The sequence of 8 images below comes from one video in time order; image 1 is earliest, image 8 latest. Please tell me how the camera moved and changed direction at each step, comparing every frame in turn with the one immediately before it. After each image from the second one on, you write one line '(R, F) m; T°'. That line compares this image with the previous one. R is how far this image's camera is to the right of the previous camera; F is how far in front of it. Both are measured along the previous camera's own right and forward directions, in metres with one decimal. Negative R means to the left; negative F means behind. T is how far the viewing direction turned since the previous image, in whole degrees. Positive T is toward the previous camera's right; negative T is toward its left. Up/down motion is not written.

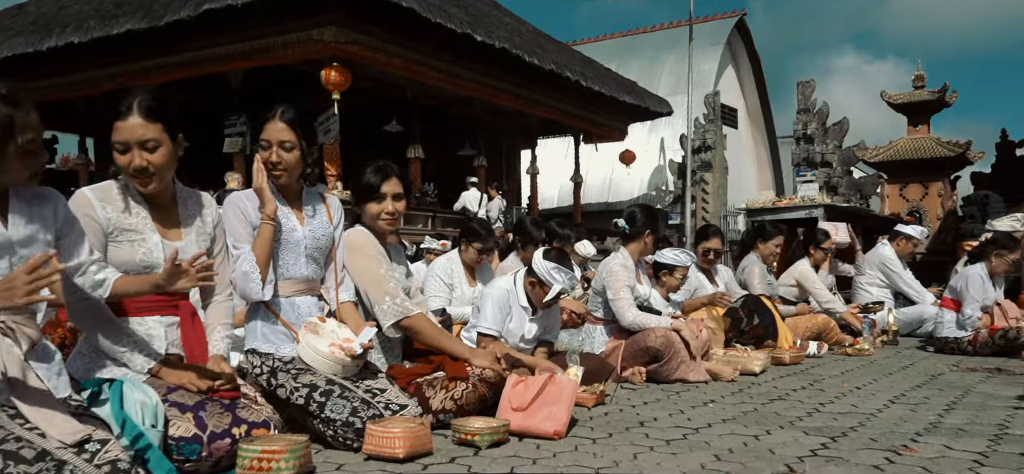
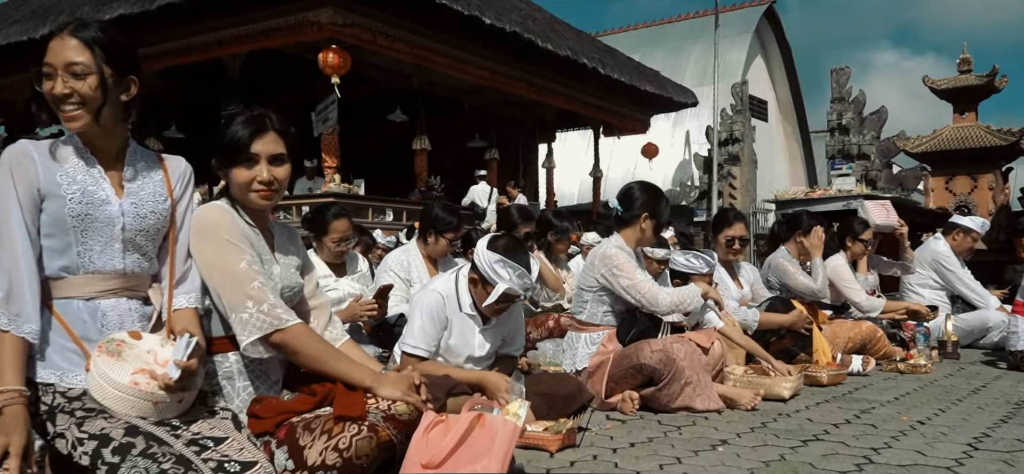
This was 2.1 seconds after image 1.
(+0.4, +1.2) m; -2°
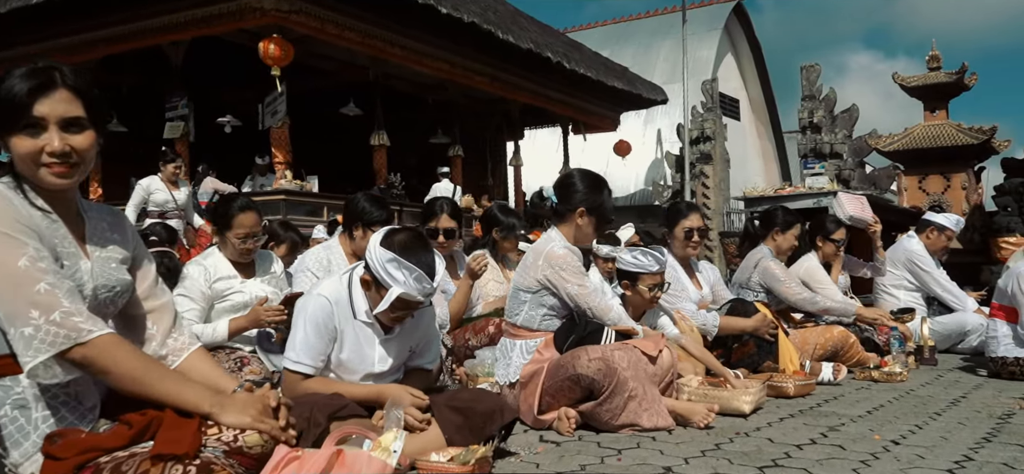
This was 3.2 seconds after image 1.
(+0.3, +0.6) m; +2°
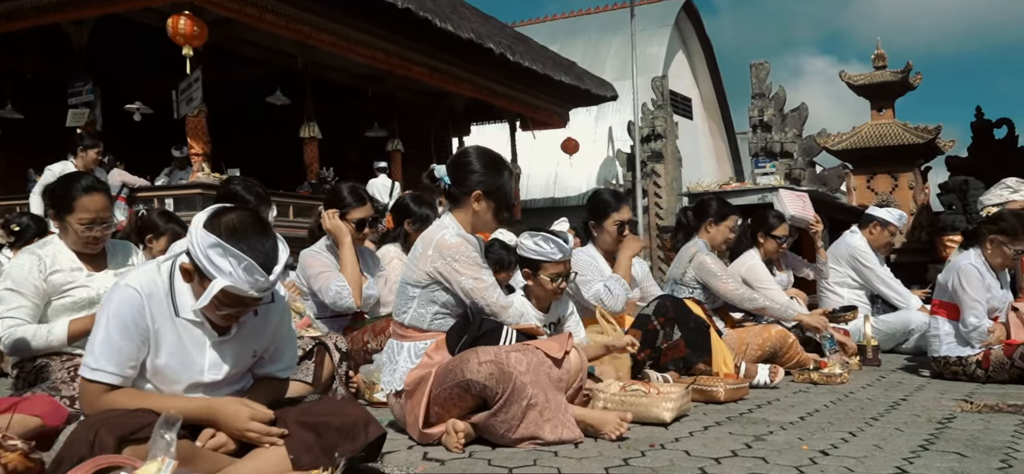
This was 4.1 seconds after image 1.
(+0.3, +0.5) m; +3°
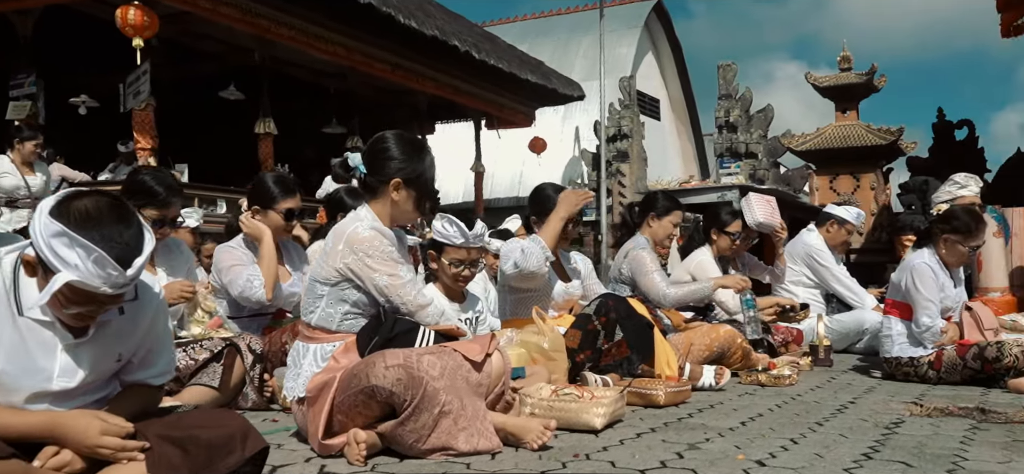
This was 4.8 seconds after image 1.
(+0.2, +0.3) m; +2°
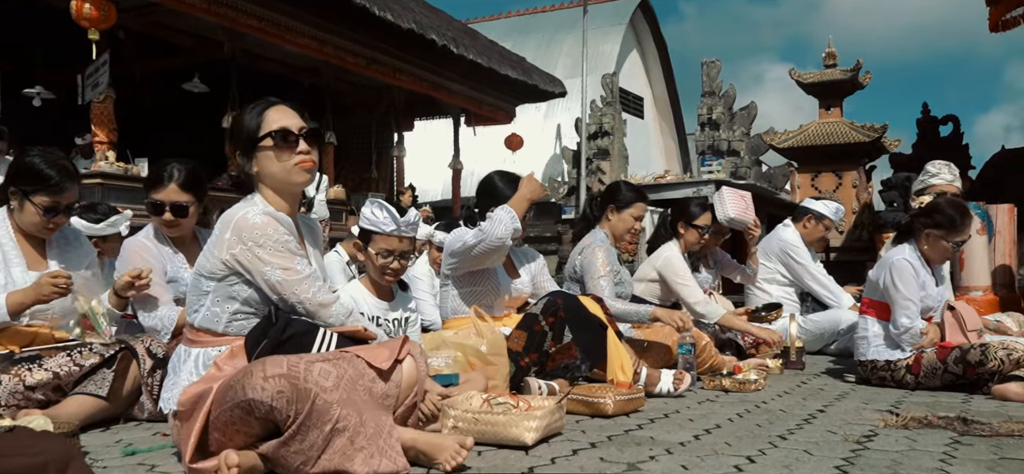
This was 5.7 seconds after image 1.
(+0.3, +0.4) m; +1°
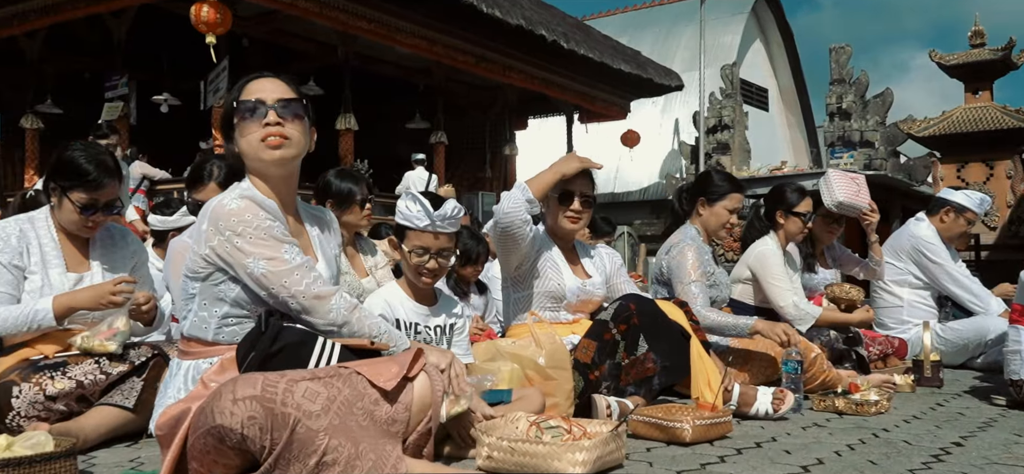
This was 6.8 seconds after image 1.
(+0.3, +0.5) m; -9°
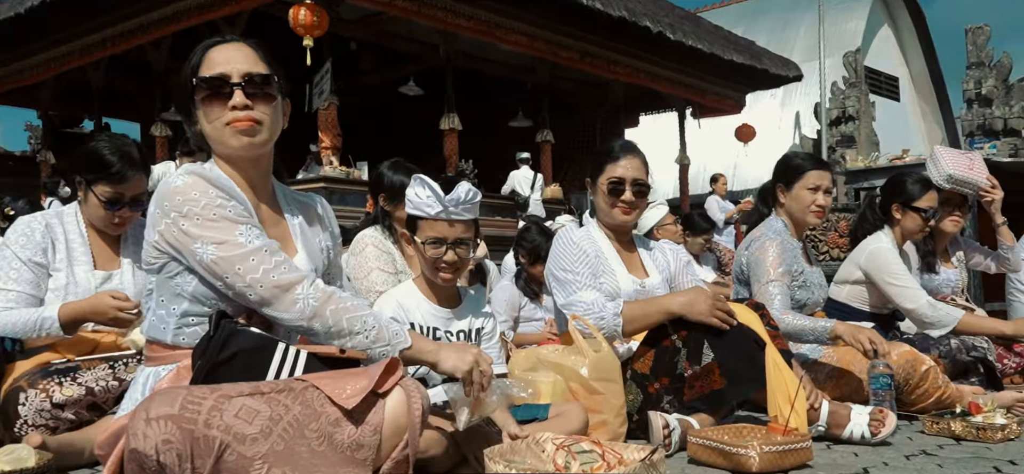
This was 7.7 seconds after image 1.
(+0.3, +0.4) m; -8°
